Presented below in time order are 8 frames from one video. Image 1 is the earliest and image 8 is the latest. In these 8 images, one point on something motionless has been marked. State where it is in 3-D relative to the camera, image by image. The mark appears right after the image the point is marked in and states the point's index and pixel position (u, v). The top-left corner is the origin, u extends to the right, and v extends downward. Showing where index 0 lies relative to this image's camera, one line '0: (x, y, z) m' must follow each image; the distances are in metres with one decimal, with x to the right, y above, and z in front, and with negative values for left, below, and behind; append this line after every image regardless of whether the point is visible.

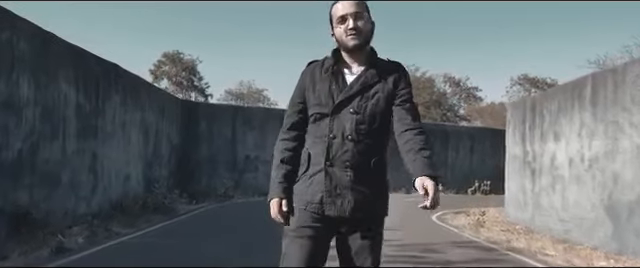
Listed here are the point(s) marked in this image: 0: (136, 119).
0: (-4.1, +0.3, +16.3) m
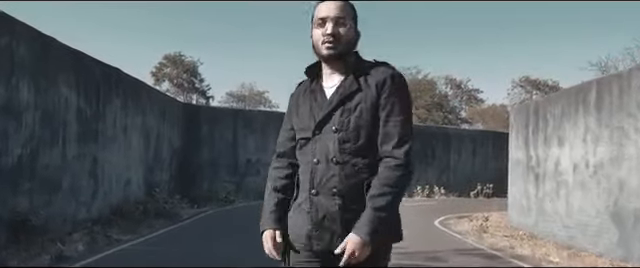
0: (-4.0, +0.2, +16.3) m
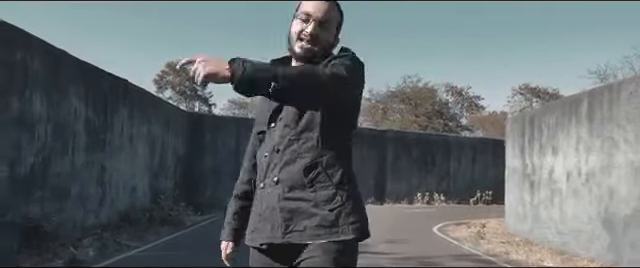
0: (-4.0, 0.0, +16.6) m
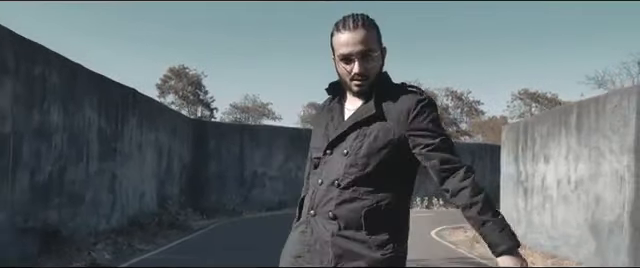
0: (-3.9, -0.1, +17.2) m
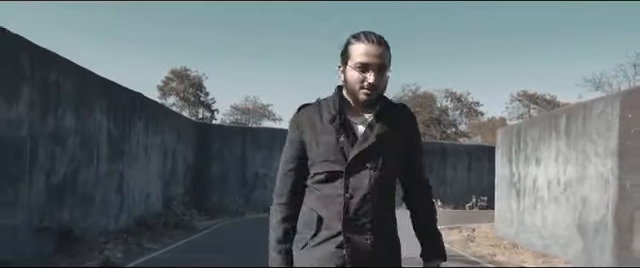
0: (-3.9, -0.2, +17.8) m
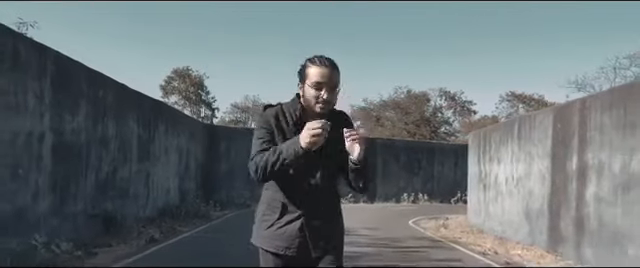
0: (-4.0, -0.3, +20.4) m
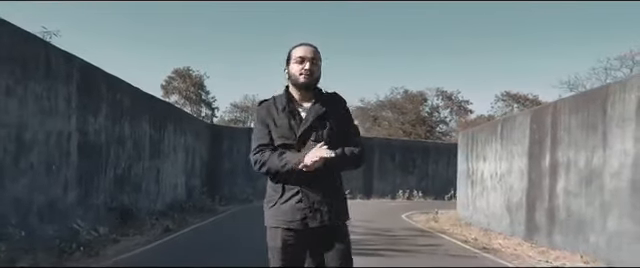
0: (-4.1, -0.2, +21.6) m
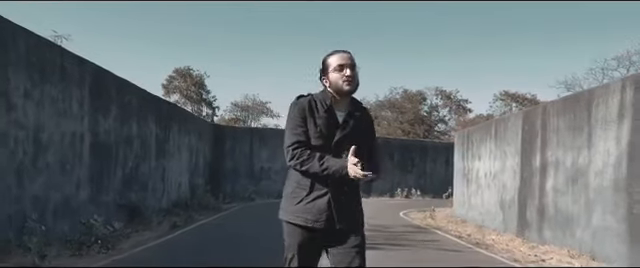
0: (-4.0, -0.2, +22.2) m
